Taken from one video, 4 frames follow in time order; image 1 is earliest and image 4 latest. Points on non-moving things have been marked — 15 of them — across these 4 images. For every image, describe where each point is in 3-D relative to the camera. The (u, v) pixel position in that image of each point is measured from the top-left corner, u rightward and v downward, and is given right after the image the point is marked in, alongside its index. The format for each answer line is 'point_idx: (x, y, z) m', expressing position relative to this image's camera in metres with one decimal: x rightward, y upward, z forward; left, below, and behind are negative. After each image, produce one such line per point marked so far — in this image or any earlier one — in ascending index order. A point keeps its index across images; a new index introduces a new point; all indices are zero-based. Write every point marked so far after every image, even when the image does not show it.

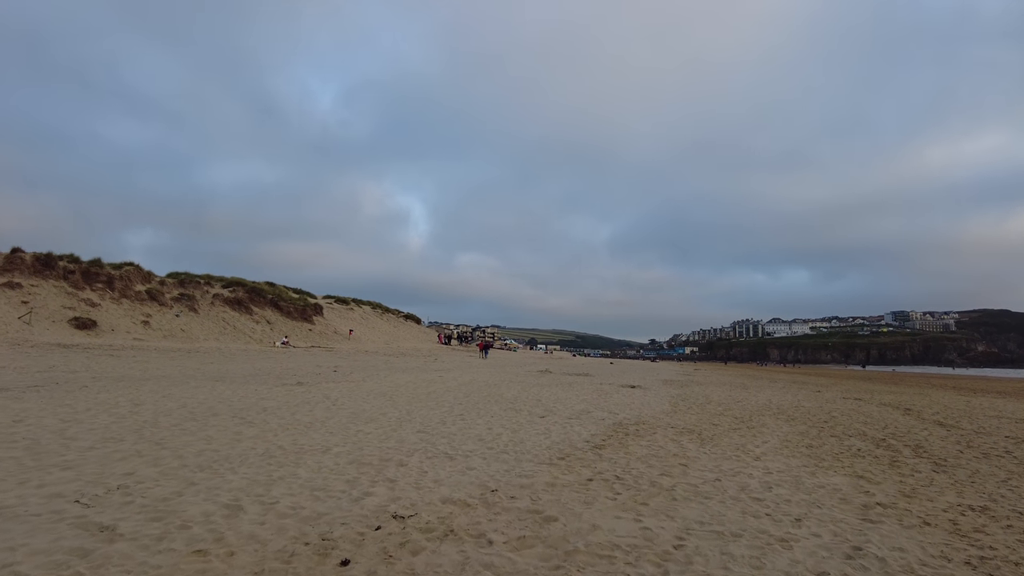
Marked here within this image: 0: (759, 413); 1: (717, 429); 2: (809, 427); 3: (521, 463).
0: (+6.0, -3.1, +15.7) m
1: (+3.7, -2.6, +11.6) m
2: (+5.9, -2.8, +12.6) m
3: (+0.1, -2.0, +7.2) m
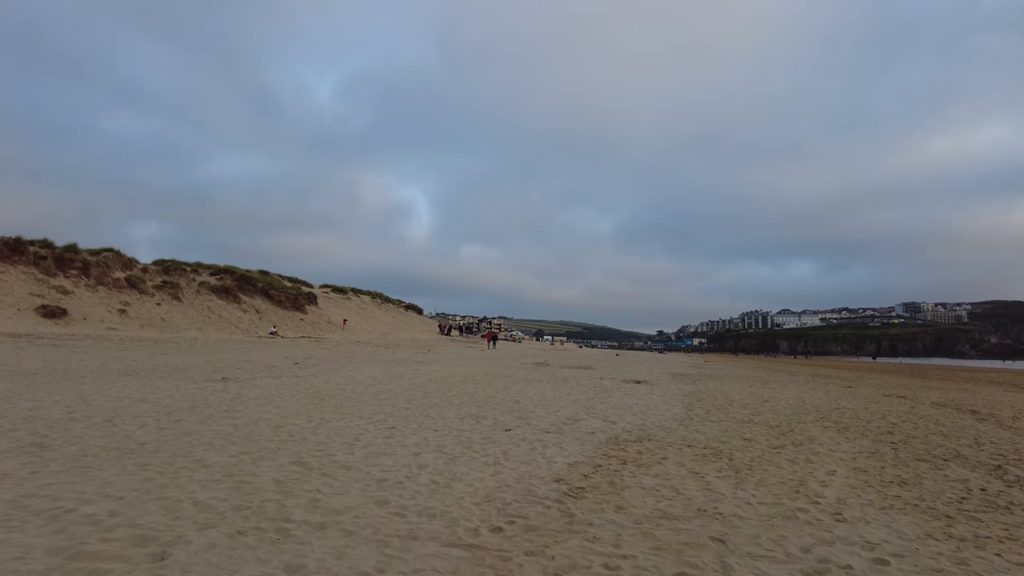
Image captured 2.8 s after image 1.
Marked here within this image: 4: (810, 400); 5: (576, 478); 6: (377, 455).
0: (+5.4, -2.5, +12.3) m
1: (+3.1, -2.1, +8.2) m
2: (+5.2, -2.2, +9.1) m
3: (-0.6, -1.5, +3.8) m
4: (+8.1, -3.1, +17.3) m
5: (+0.6, -1.8, +6.0) m
6: (-1.4, -1.7, +6.6) m
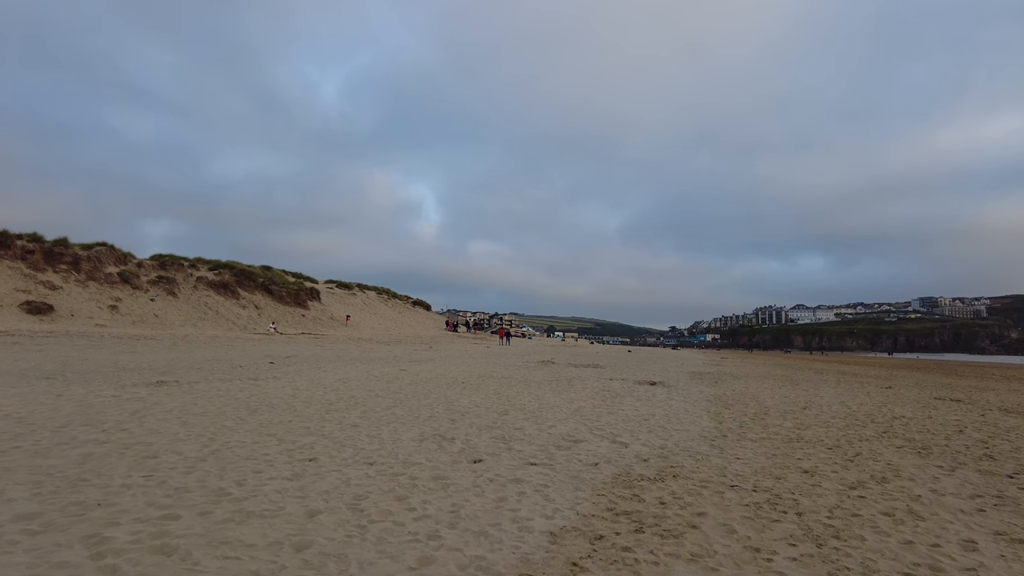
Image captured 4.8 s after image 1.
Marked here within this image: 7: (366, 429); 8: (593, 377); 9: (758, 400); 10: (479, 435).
0: (+5.2, -2.2, +9.7) m
1: (+2.8, -1.8, +5.7) m
2: (+4.9, -2.0, +6.6) m
3: (-1.0, -1.3, +1.4) m
4: (+7.9, -2.7, +14.7) m
5: (+0.3, -1.5, +3.5) m
6: (-1.7, -1.5, +4.1) m
7: (-1.8, -1.8, +8.0) m
8: (+2.5, -2.8, +20.0) m
9: (+5.8, -2.7, +15.2) m
10: (-0.4, -1.8, +8.0) m
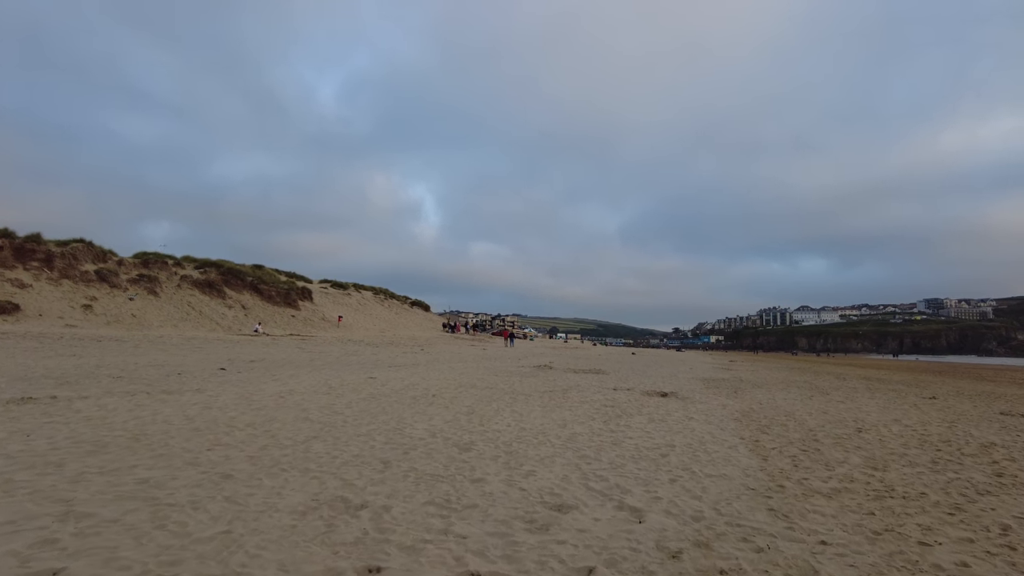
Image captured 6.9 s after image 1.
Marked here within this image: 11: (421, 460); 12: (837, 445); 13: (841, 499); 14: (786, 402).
0: (+4.8, -2.1, +6.8) m
1: (+2.3, -1.6, +2.8) m
2: (+4.5, -1.8, +3.7) m
3: (-1.4, -1.1, -1.5) m
4: (+7.5, -2.6, +11.8) m
5: (-0.2, -1.3, +0.6) m
6: (-2.2, -1.3, +1.2) m
7: (-2.2, -1.6, +5.2) m
8: (+2.2, -2.6, +17.1) m
9: (+5.5, -2.5, +12.3) m
10: (-0.8, -1.7, +5.1) m
11: (-0.9, -1.7, +6.5) m
12: (+4.7, -2.3, +9.3) m
13: (+3.0, -1.9, +5.9) m
14: (+6.8, -2.8, +15.7) m
